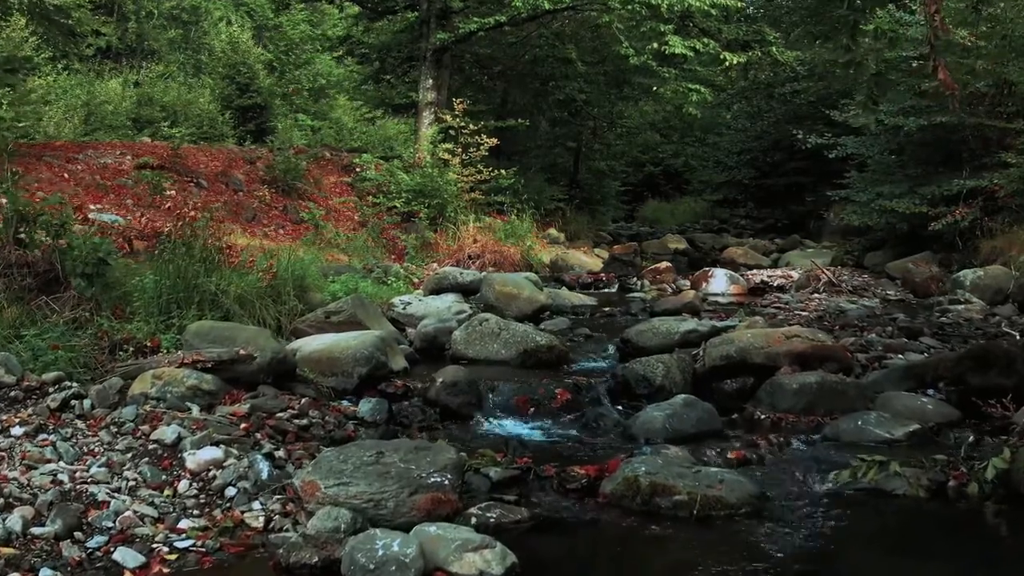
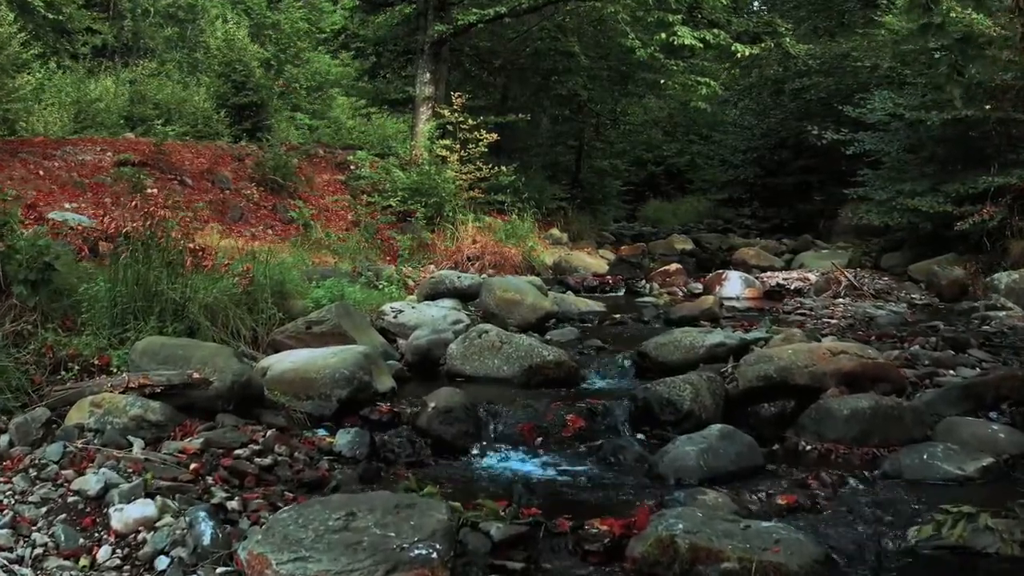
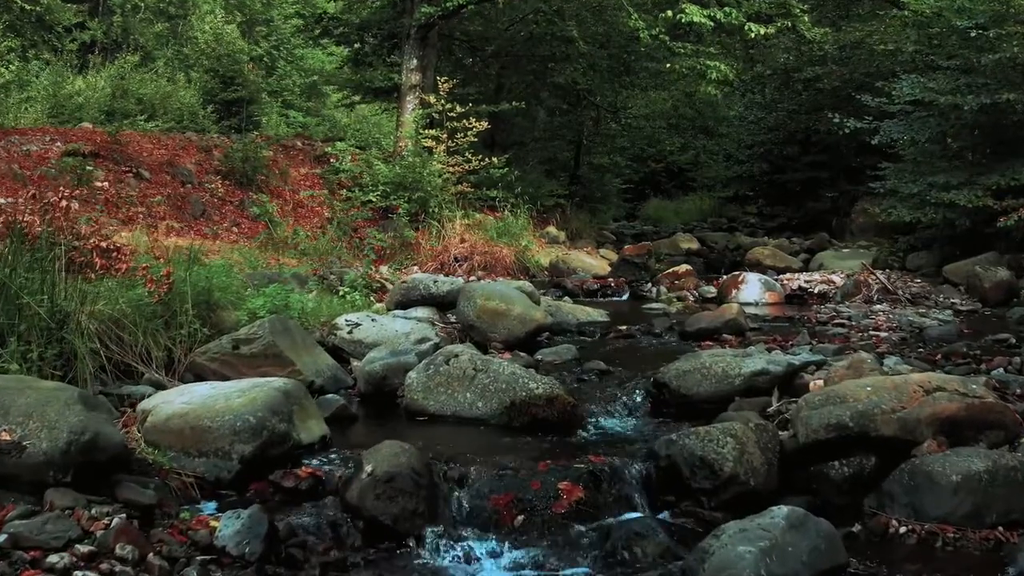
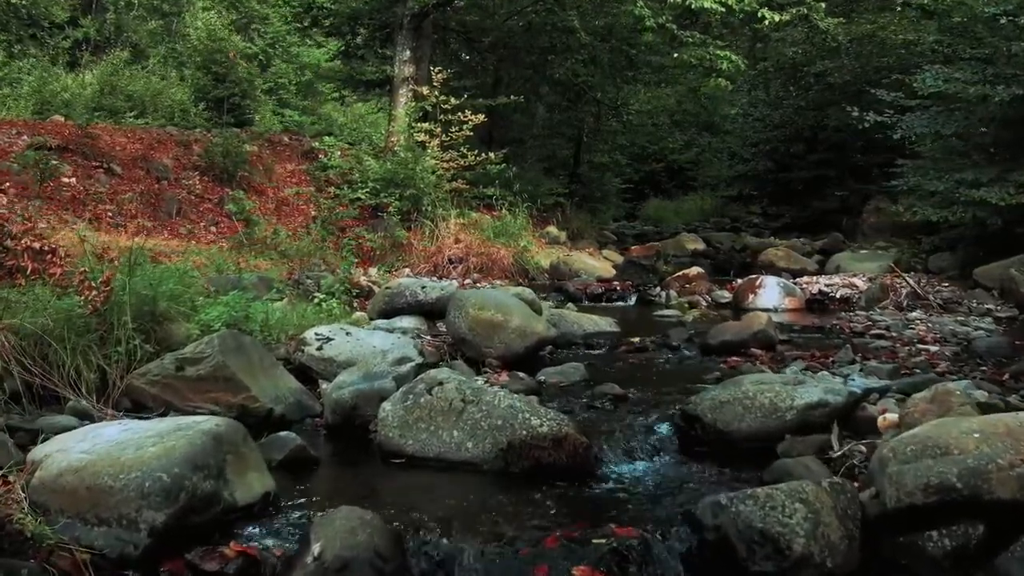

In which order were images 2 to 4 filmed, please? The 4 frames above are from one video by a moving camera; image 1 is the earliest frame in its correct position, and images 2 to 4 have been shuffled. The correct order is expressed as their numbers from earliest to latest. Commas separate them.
2, 3, 4
